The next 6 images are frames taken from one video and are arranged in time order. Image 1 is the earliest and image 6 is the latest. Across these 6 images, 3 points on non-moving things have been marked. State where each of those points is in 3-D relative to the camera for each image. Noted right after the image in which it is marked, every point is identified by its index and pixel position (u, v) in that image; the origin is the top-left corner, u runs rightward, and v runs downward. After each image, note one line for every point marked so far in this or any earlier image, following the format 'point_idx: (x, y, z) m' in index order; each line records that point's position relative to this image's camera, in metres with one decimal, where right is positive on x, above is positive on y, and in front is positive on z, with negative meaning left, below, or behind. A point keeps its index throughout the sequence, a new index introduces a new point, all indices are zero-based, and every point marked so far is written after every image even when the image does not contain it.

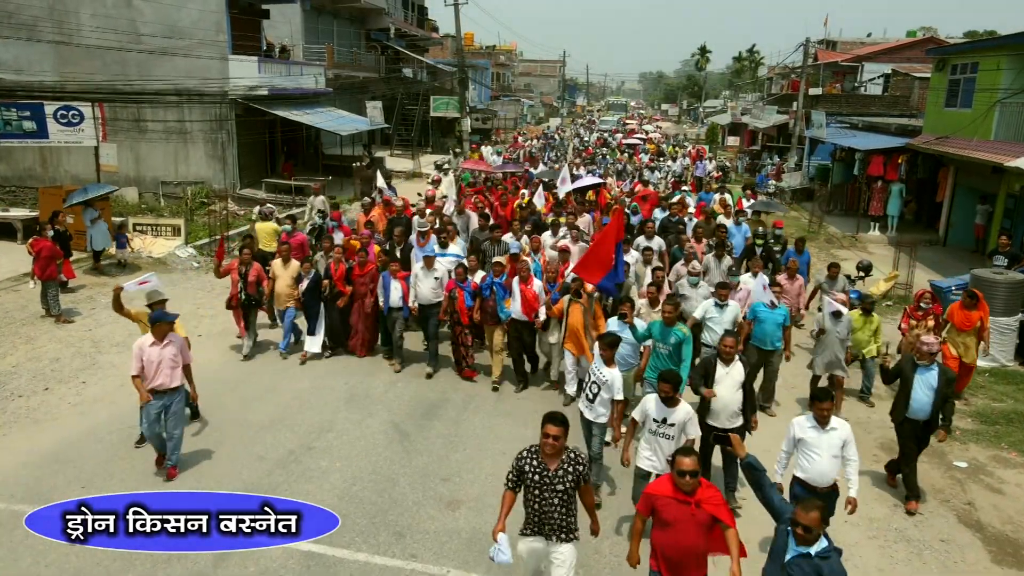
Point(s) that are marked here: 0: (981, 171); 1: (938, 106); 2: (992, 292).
0: (+10.4, +2.6, +17.4) m
1: (+10.2, +4.4, +18.9) m
2: (+6.5, 0.0, +10.6) m
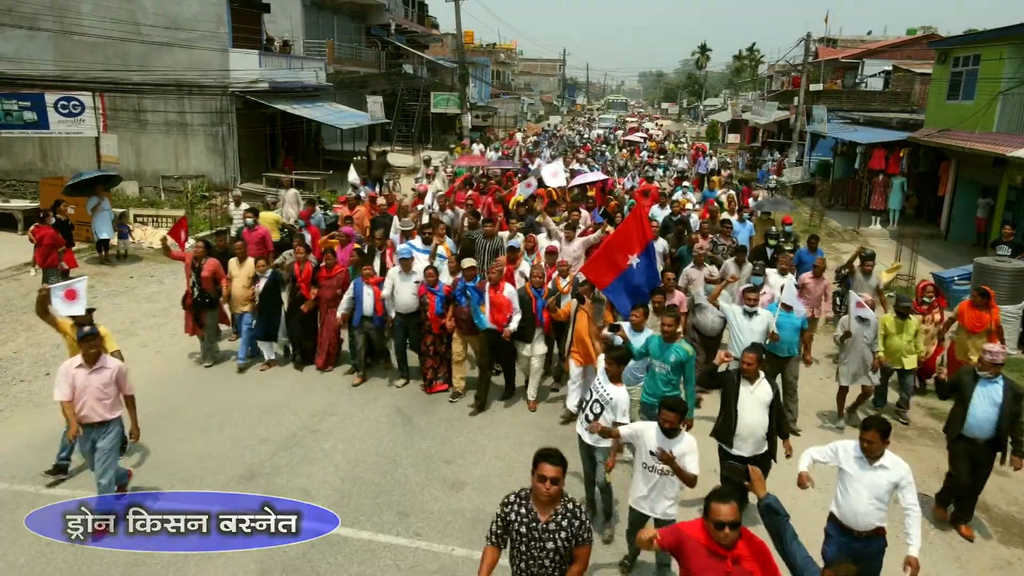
0: (+10.4, +2.7, +17.4) m
1: (+10.2, +4.5, +18.8) m
2: (+6.5, +0.1, +10.6) m
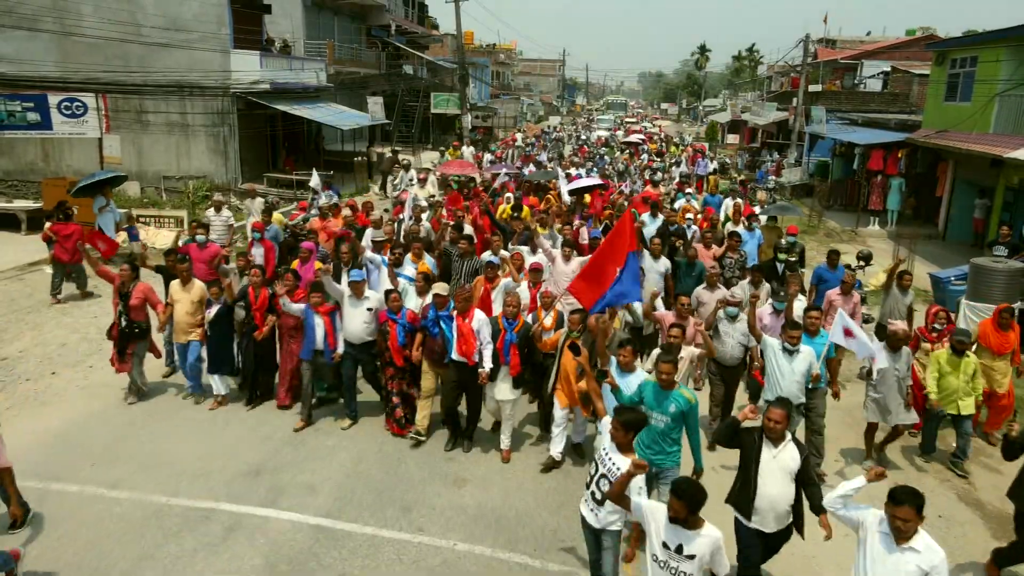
0: (+10.4, +2.7, +17.5) m
1: (+10.2, +4.5, +18.9) m
2: (+6.5, +0.1, +10.7) m
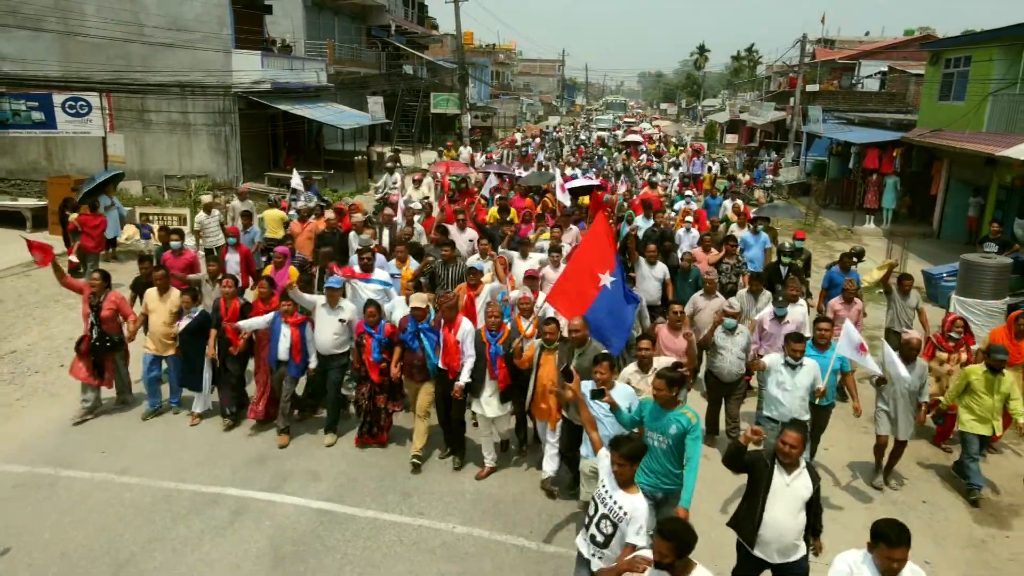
0: (+10.4, +2.8, +17.7) m
1: (+10.2, +4.6, +19.1) m
2: (+6.5, +0.2, +10.9) m
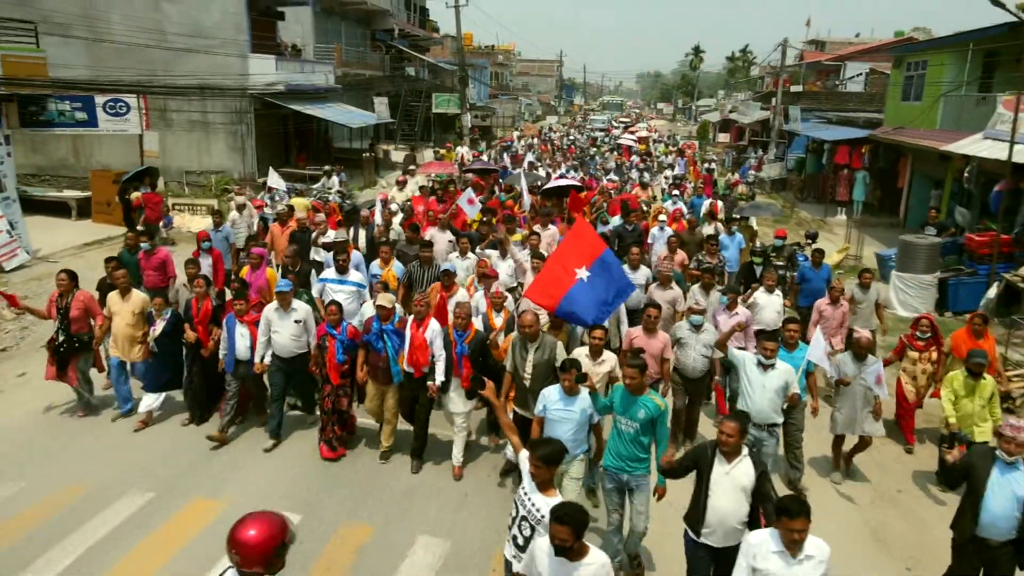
0: (+10.3, +3.2, +19.3) m
1: (+10.1, +5.0, +20.8) m
2: (+6.4, +0.5, +12.5) m
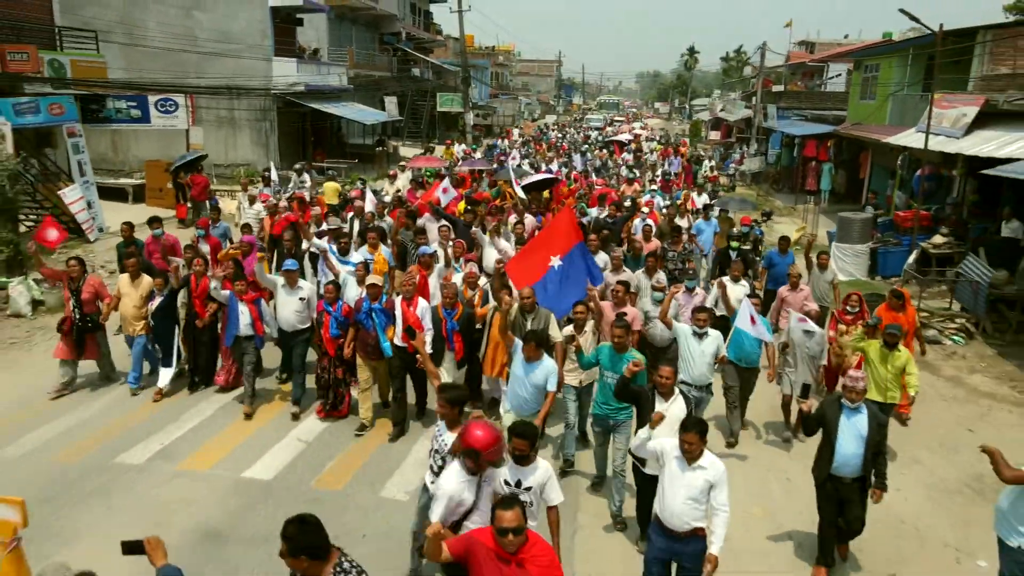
0: (+10.3, +3.8, +21.7) m
1: (+10.1, +5.6, +23.2) m
2: (+6.4, +1.2, +14.9) m
